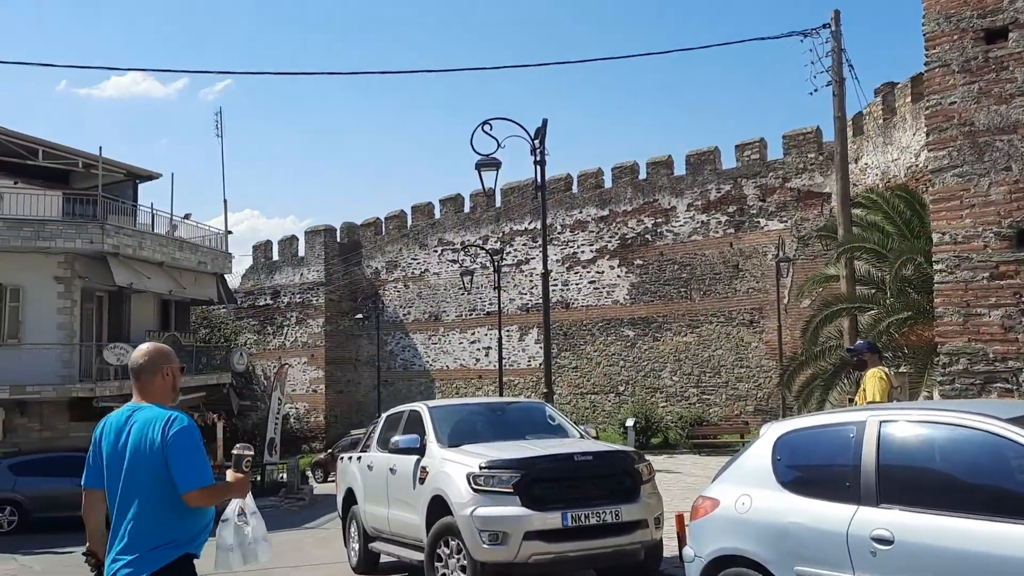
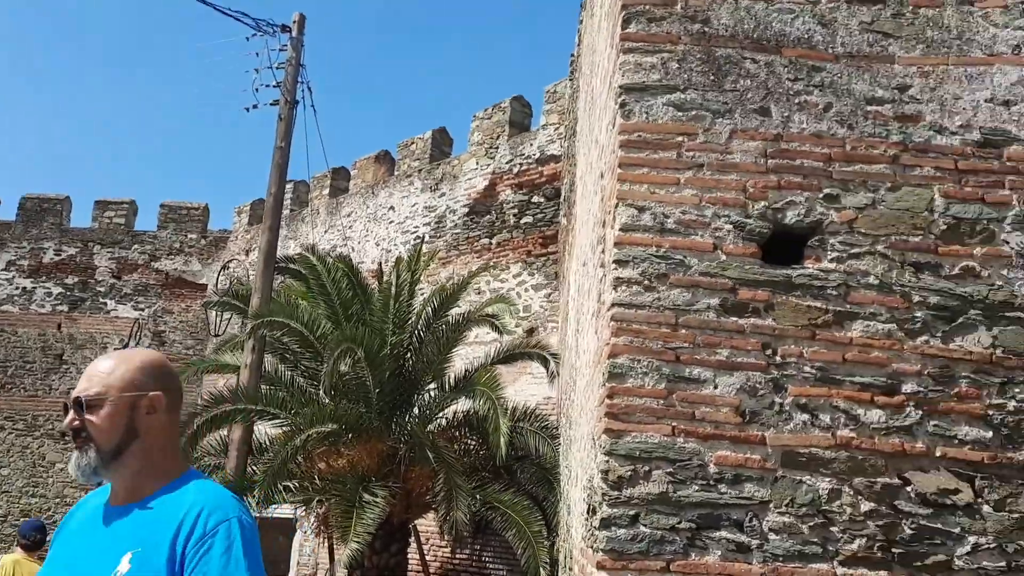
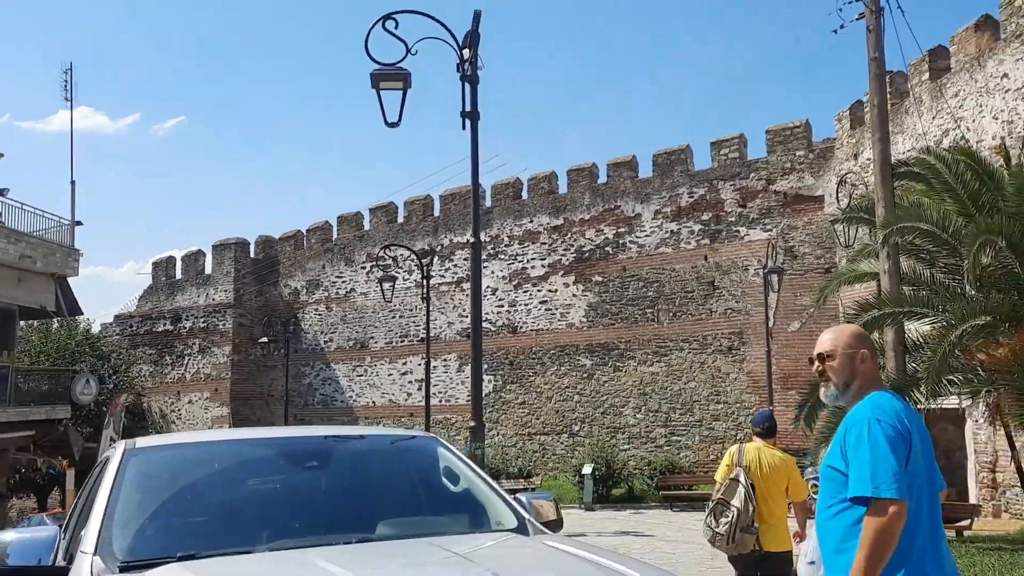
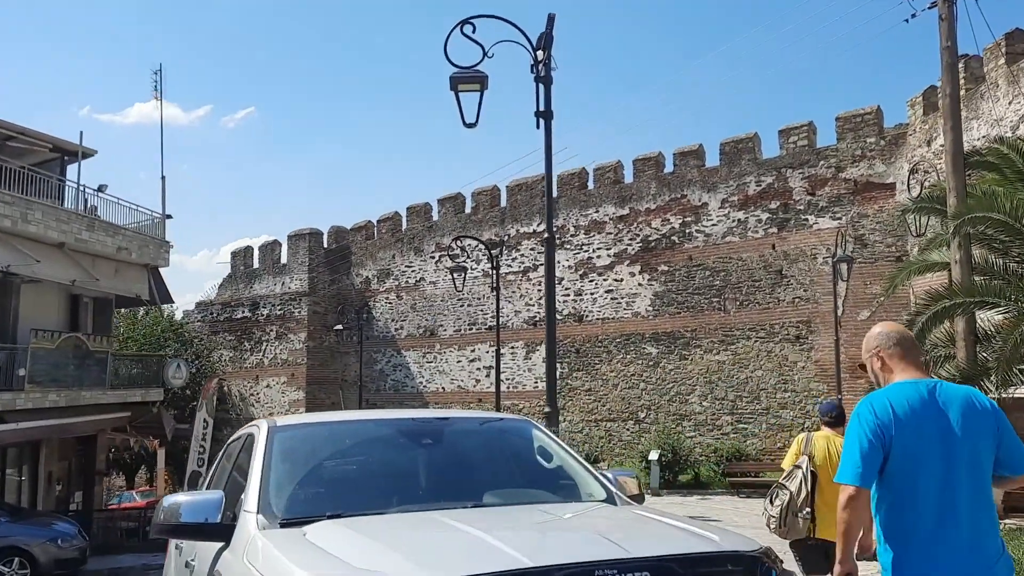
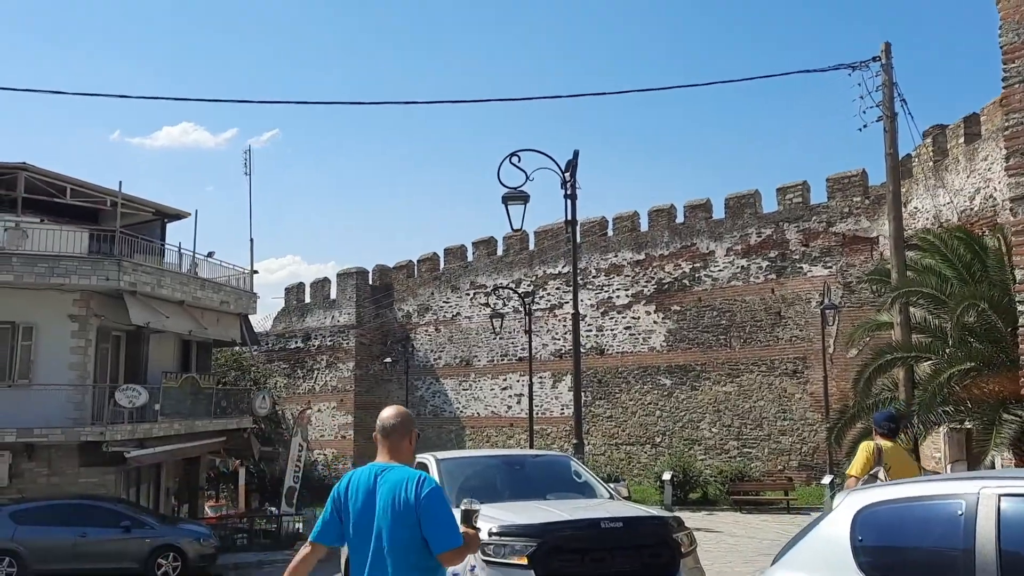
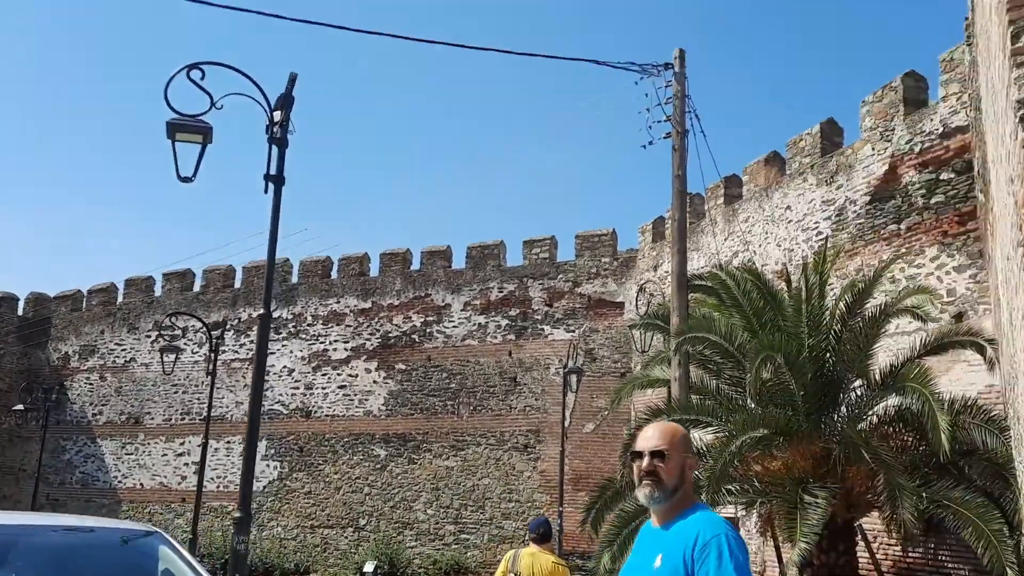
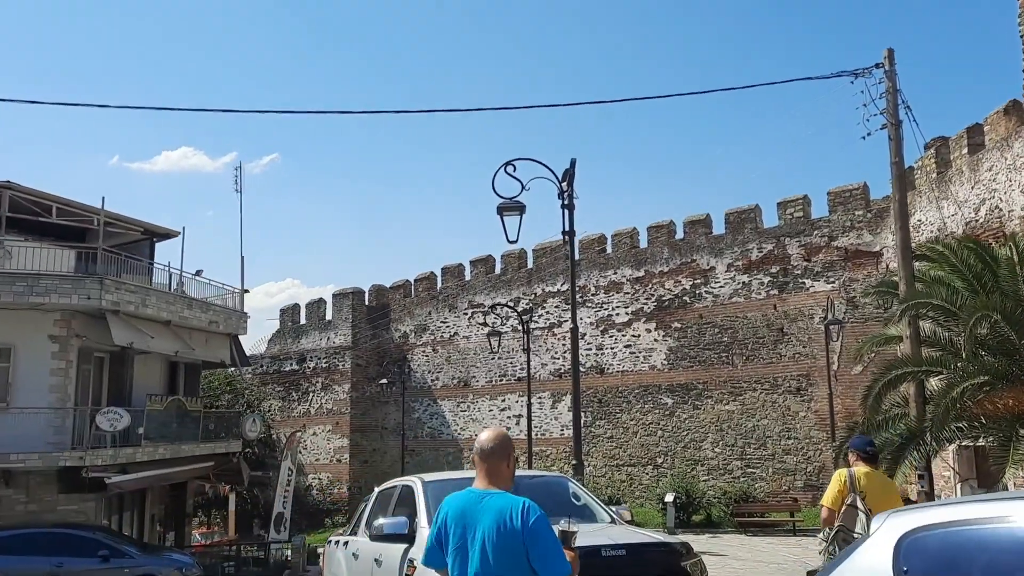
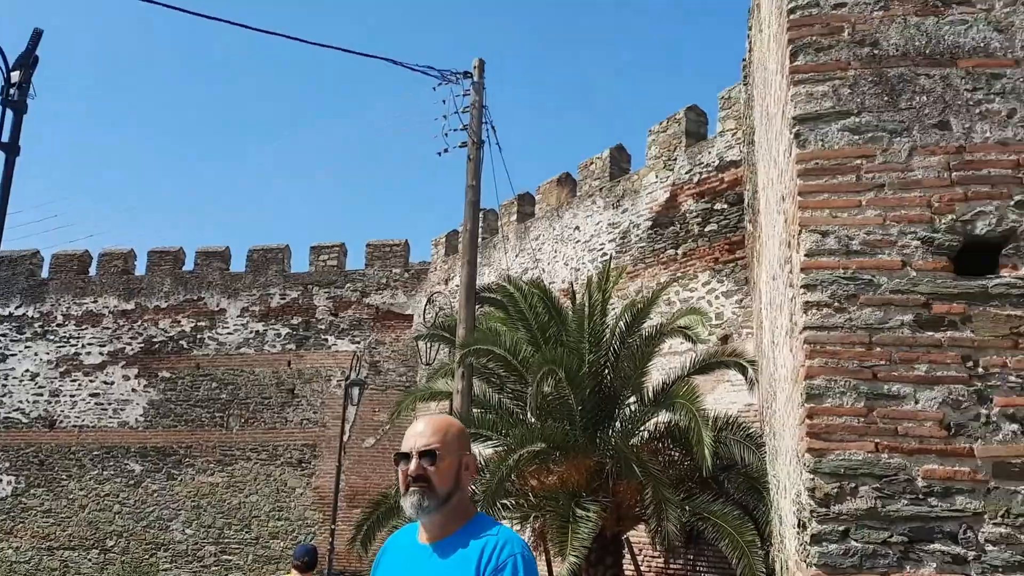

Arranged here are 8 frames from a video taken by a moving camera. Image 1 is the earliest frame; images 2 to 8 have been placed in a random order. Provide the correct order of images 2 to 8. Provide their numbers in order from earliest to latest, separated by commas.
5, 7, 4, 3, 6, 8, 2
